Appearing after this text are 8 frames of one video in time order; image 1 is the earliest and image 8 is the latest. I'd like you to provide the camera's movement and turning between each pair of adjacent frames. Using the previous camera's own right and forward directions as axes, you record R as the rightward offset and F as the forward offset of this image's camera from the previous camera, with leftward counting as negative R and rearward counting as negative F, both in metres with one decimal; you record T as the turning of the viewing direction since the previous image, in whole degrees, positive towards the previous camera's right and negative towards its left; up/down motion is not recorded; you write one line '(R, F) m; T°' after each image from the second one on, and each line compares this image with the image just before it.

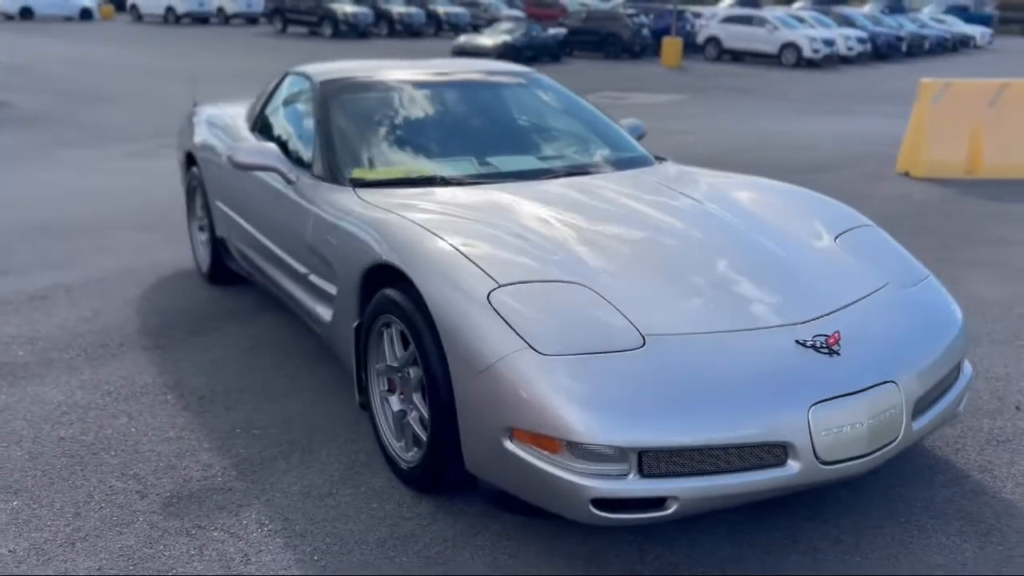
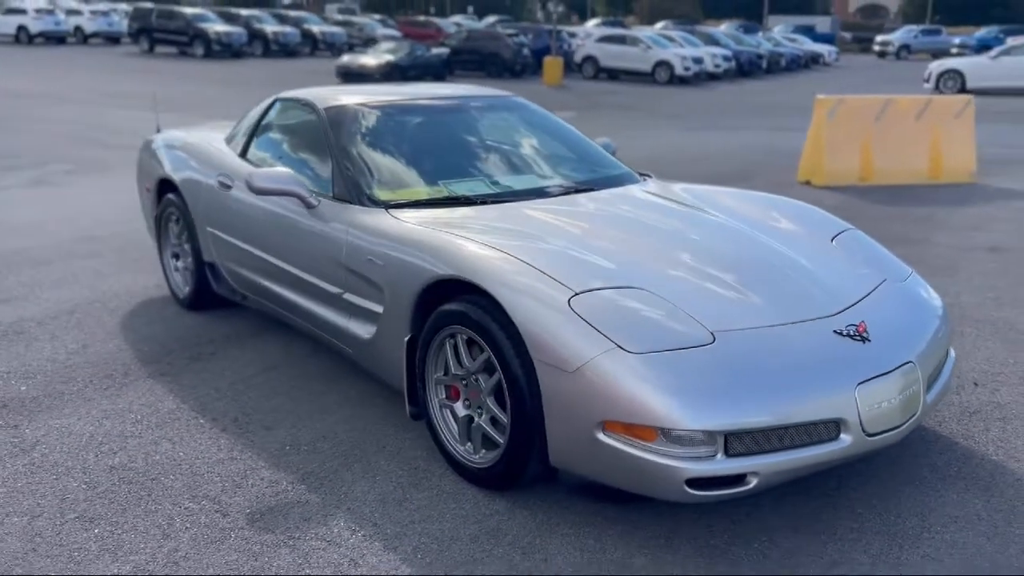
(-0.8, -0.2) m; +8°
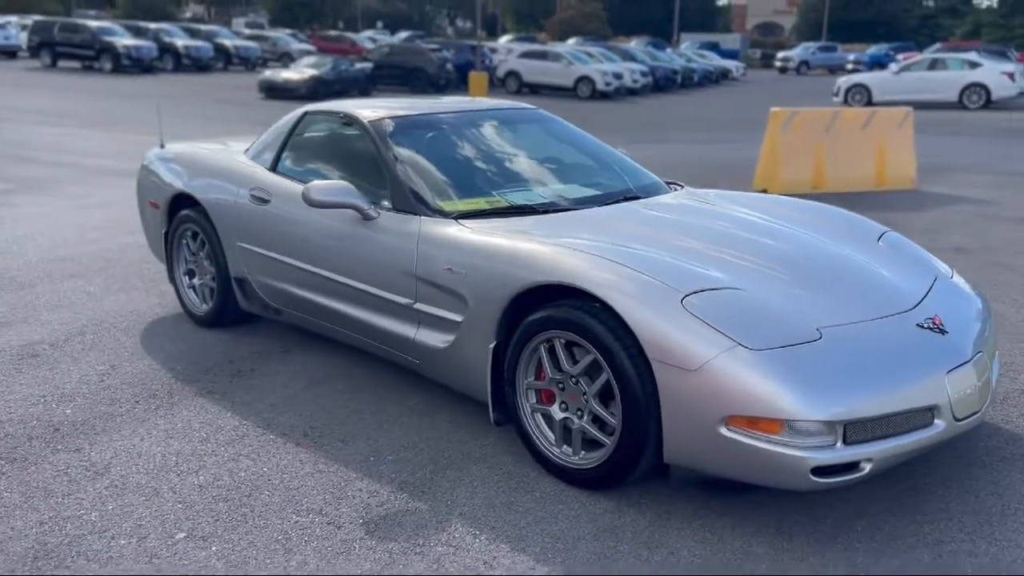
(-0.8, -0.1) m; +6°
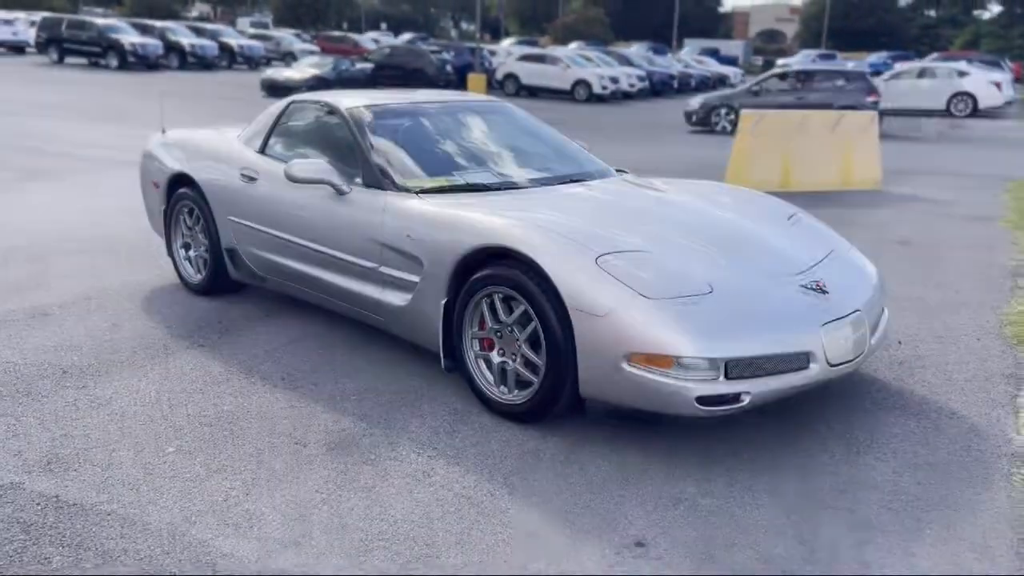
(+0.3, -0.7) m; 0°
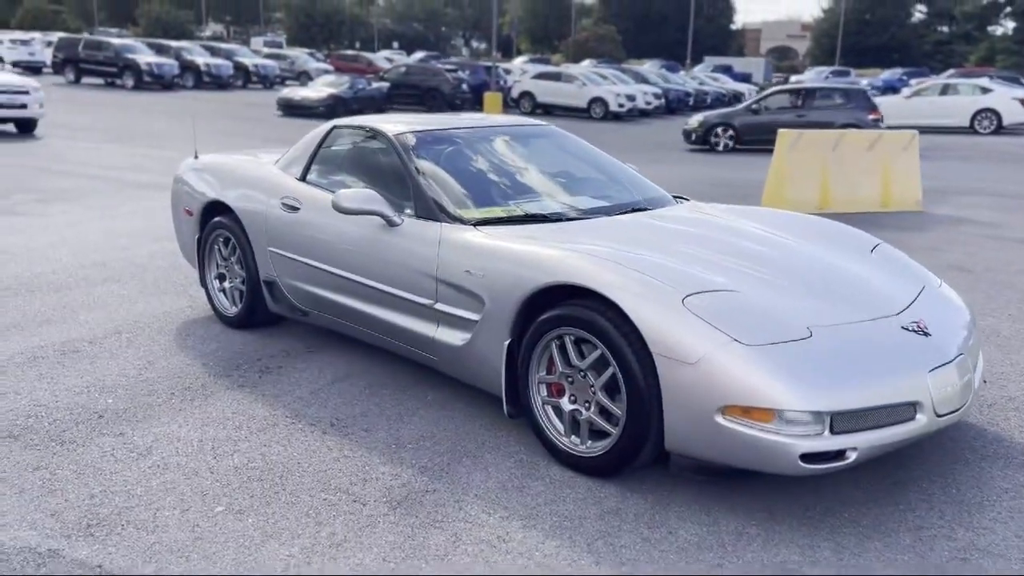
(-0.3, +0.3) m; -1°
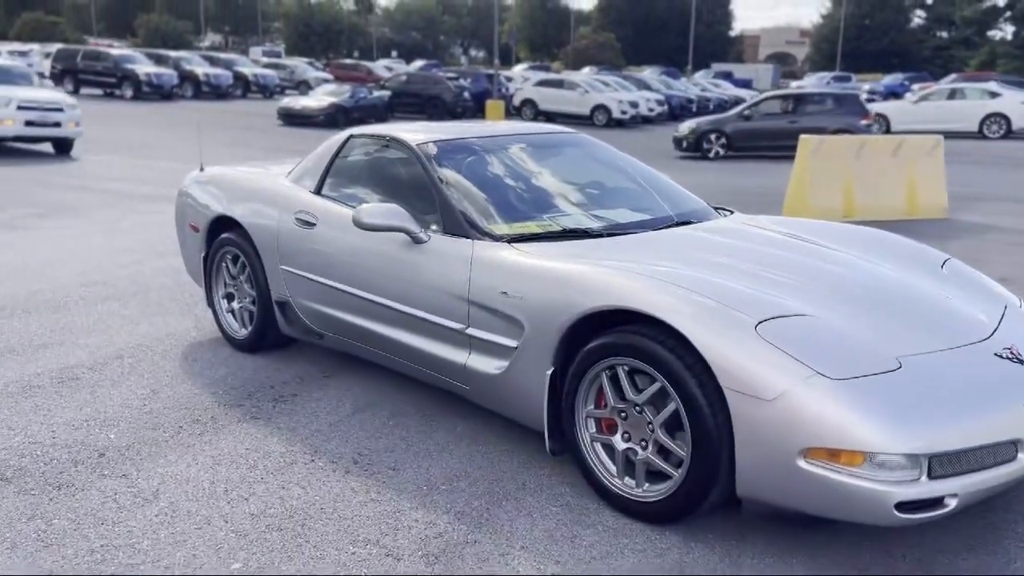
(-0.2, +0.4) m; 0°
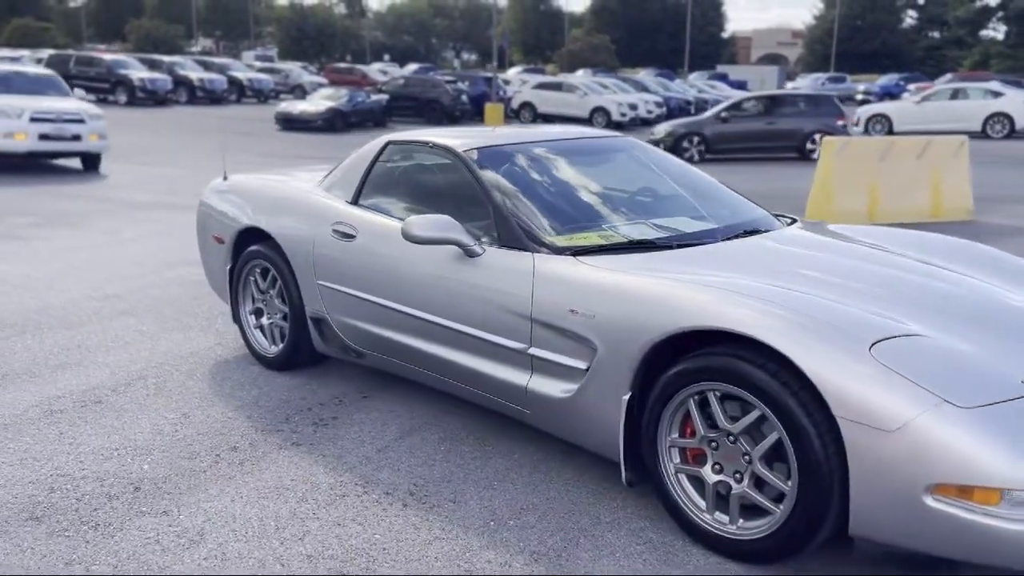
(-0.3, +0.3) m; 0°
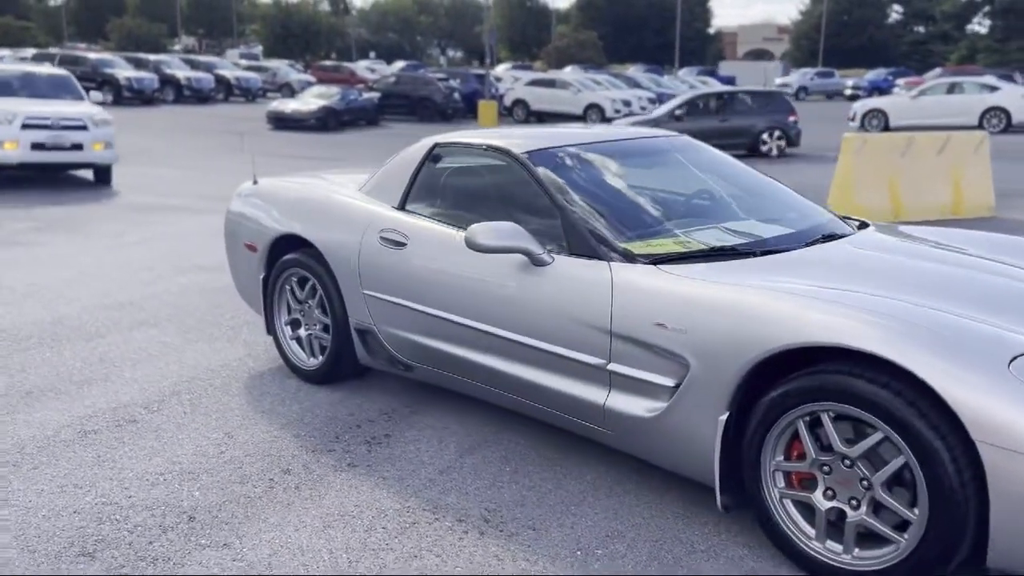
(-0.4, +0.3) m; +1°
